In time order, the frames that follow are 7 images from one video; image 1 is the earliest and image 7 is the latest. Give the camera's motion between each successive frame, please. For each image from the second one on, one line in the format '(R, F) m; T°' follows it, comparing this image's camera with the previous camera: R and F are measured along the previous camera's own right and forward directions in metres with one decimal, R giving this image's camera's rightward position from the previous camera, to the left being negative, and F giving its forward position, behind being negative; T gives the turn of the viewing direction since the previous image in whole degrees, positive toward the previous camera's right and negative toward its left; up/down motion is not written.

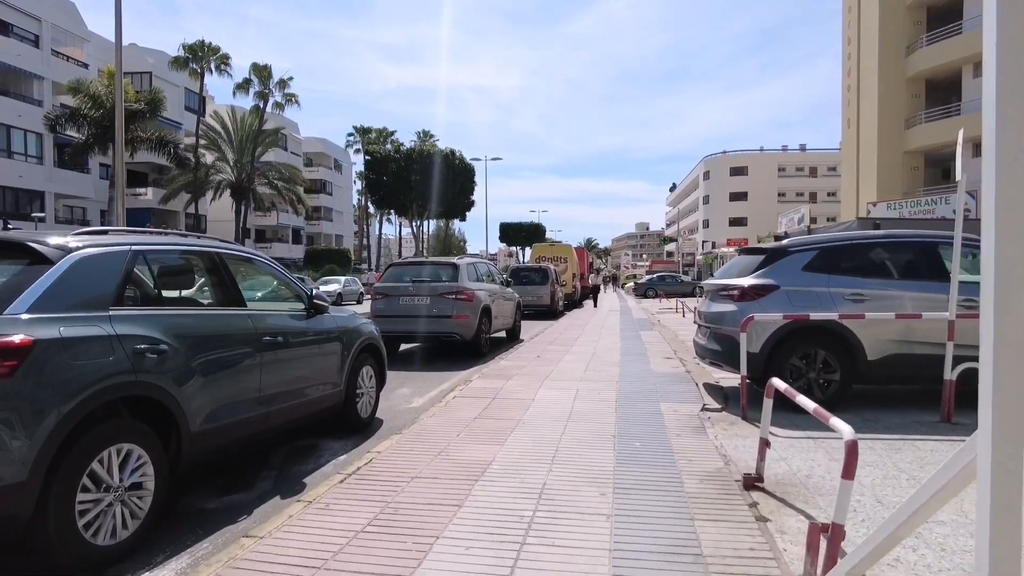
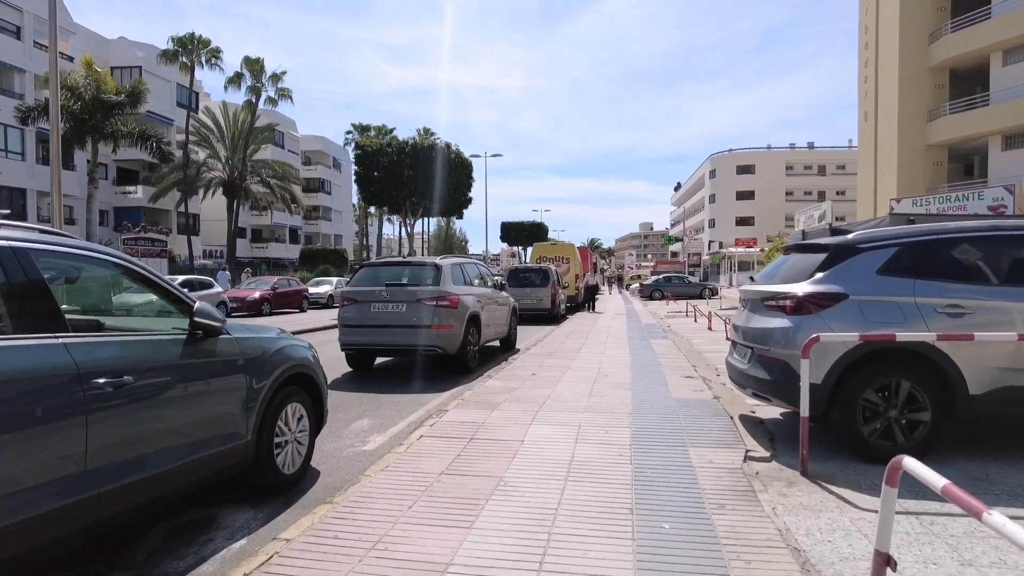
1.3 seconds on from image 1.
(+0.2, +1.7) m; 0°
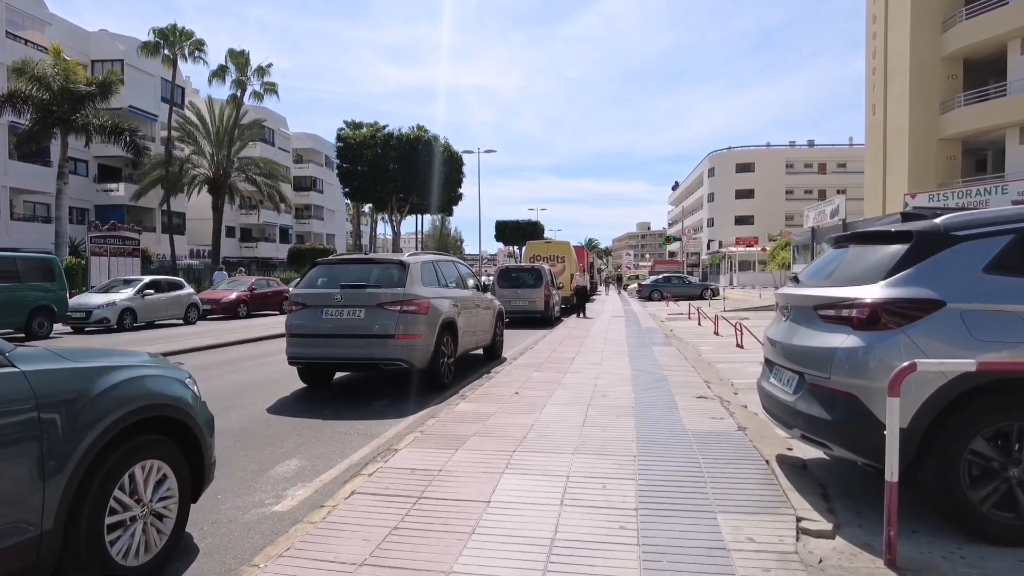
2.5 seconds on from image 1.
(+0.2, +1.6) m; 0°
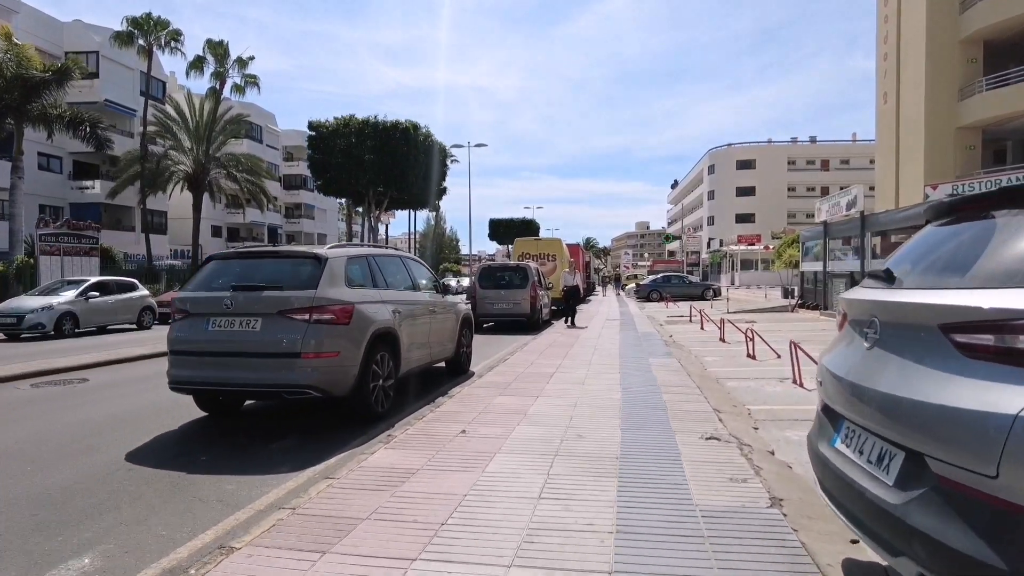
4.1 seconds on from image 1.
(+0.5, +2.0) m; 0°
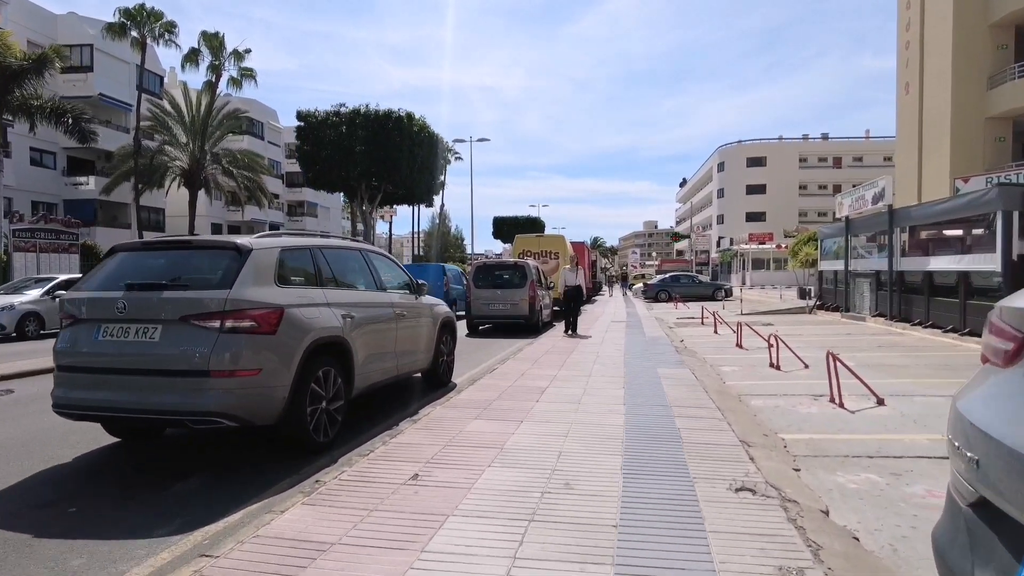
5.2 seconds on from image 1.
(+0.3, +1.4) m; -1°
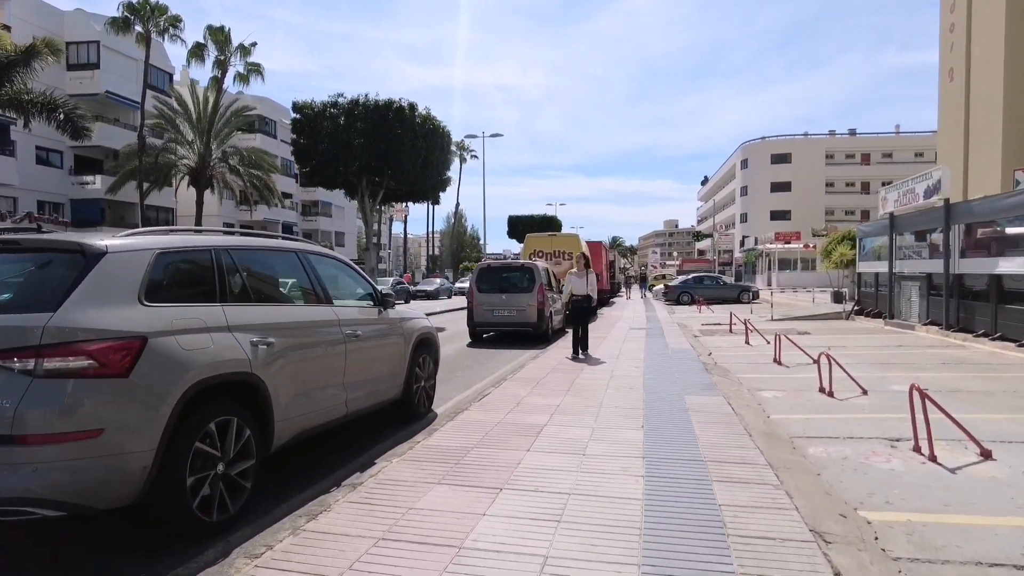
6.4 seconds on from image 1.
(+0.3, +1.7) m; -2°
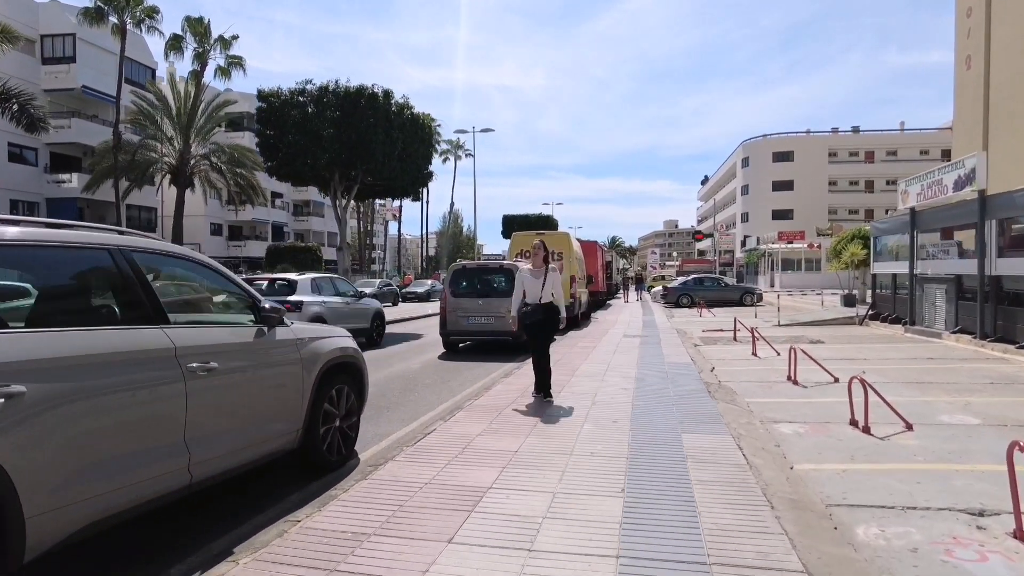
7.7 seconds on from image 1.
(+0.5, +1.8) m; 0°
